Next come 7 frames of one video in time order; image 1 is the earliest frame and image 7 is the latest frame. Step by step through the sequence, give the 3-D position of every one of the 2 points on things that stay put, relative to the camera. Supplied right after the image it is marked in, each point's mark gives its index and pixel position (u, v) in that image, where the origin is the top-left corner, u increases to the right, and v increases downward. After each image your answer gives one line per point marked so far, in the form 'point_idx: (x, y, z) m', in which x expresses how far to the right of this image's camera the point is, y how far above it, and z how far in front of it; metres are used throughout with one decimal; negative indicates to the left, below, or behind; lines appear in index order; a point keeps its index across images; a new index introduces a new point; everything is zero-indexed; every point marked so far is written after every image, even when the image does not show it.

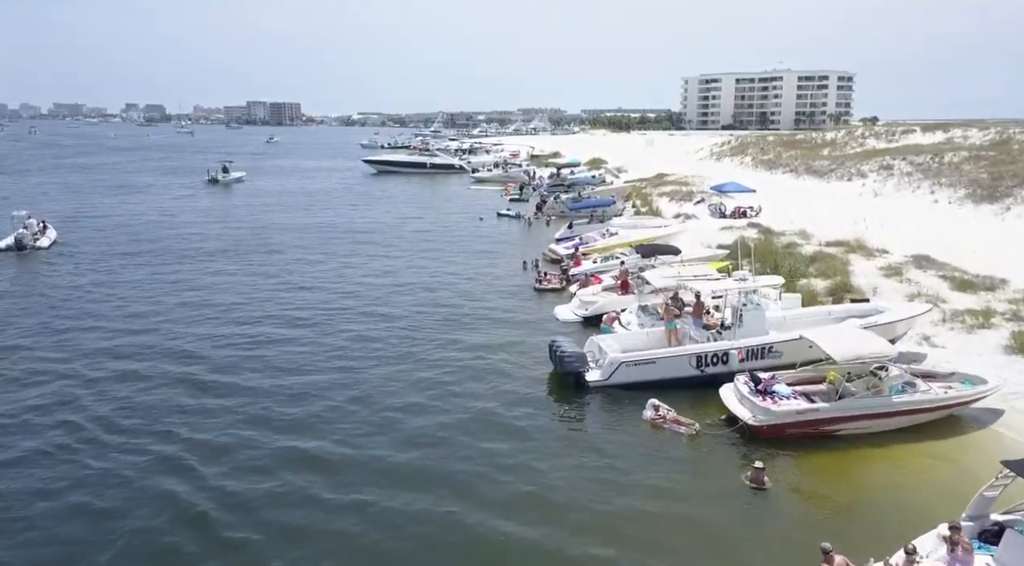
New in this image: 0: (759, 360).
0: (+6.0, -1.9, +20.0) m
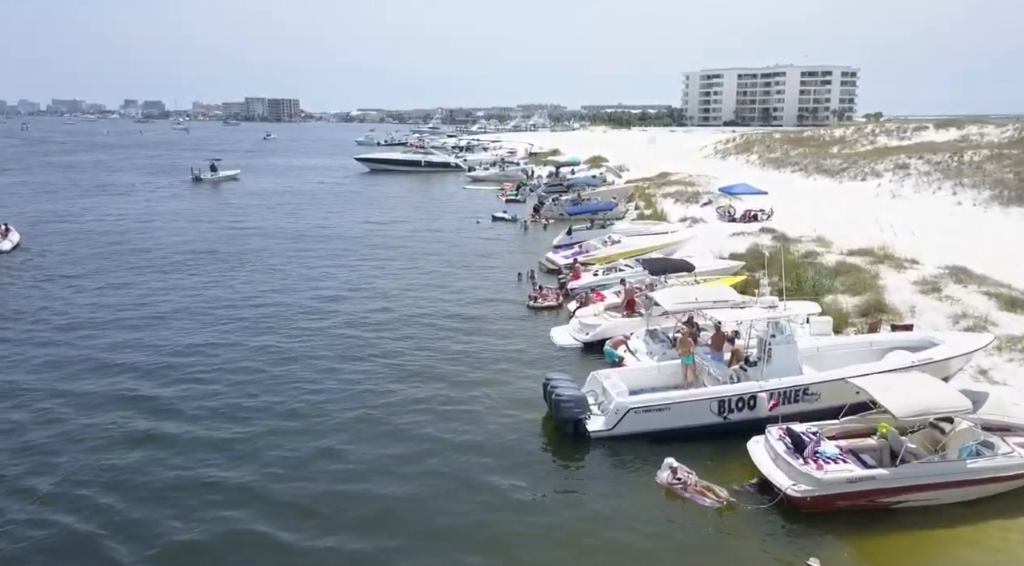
0: (+5.7, -2.5, +16.9) m
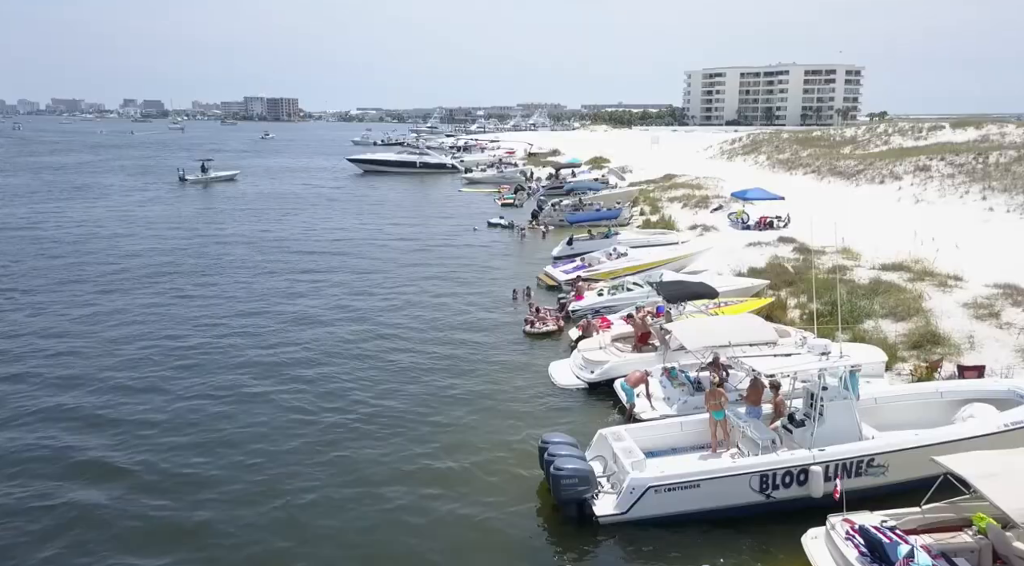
0: (+5.5, -3.2, +13.4) m
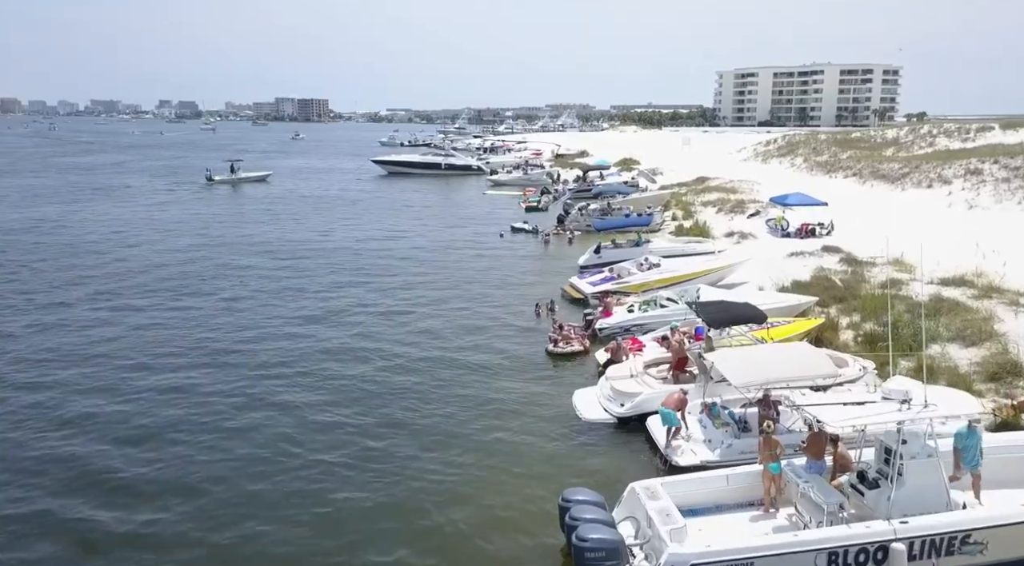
0: (+5.7, -3.6, +10.9) m
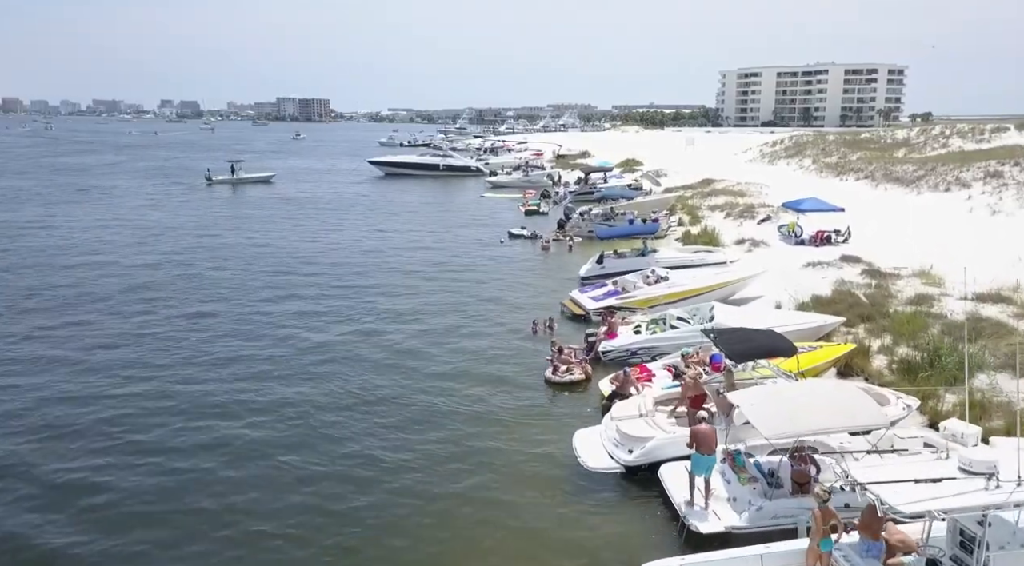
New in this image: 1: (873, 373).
0: (+5.5, -4.1, +8.6) m
1: (+8.4, -2.1, +19.3) m
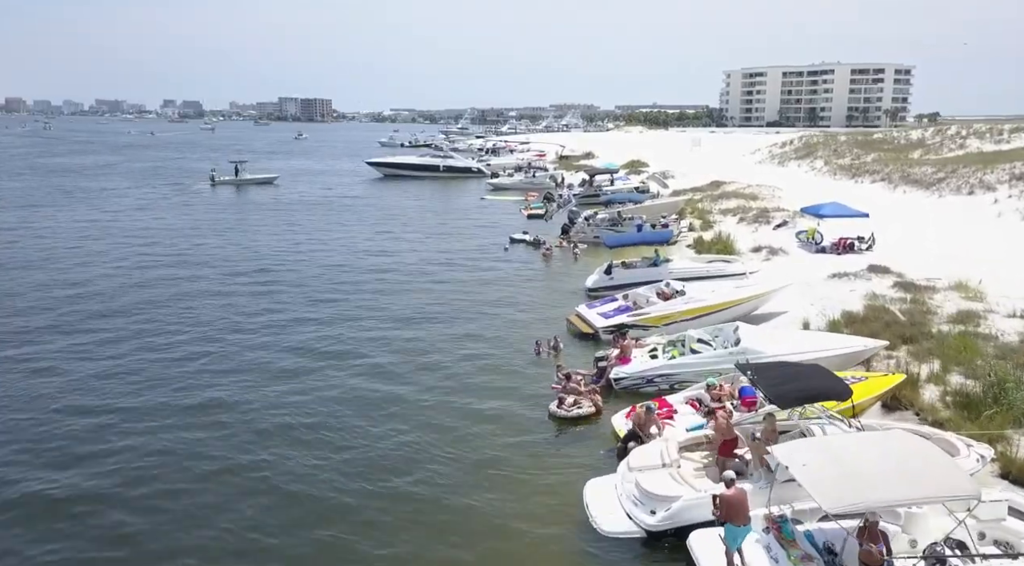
0: (+5.5, -4.6, +6.1) m
1: (+8.5, -2.6, +16.9) m
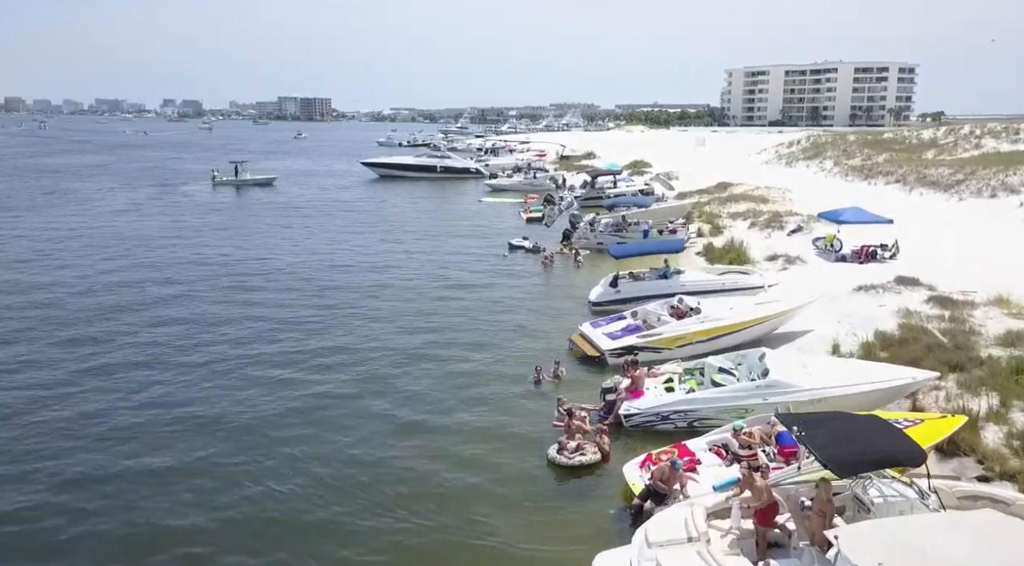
0: (+5.4, -5.0, +3.7) m
1: (+8.4, -3.0, +14.5) m
